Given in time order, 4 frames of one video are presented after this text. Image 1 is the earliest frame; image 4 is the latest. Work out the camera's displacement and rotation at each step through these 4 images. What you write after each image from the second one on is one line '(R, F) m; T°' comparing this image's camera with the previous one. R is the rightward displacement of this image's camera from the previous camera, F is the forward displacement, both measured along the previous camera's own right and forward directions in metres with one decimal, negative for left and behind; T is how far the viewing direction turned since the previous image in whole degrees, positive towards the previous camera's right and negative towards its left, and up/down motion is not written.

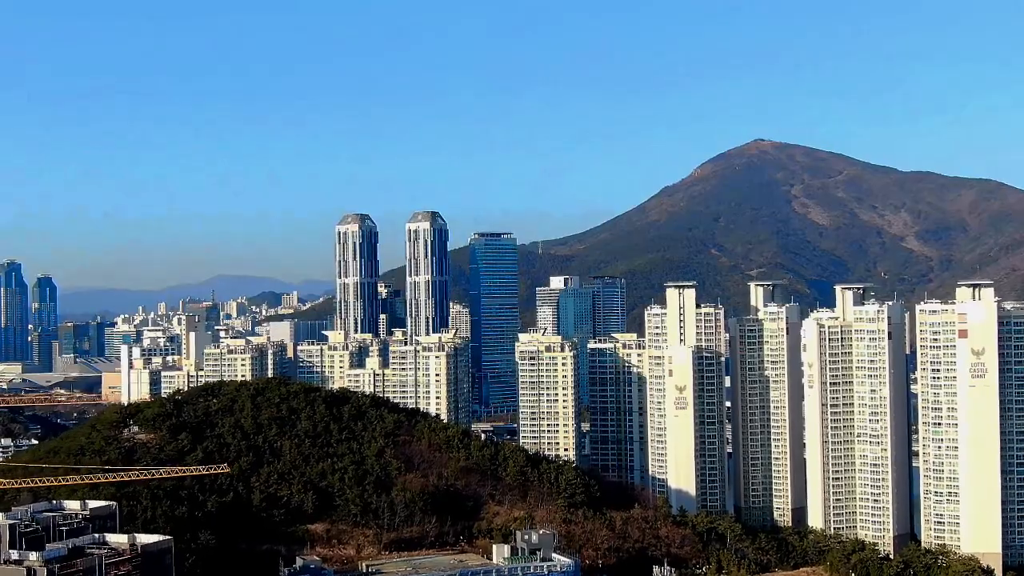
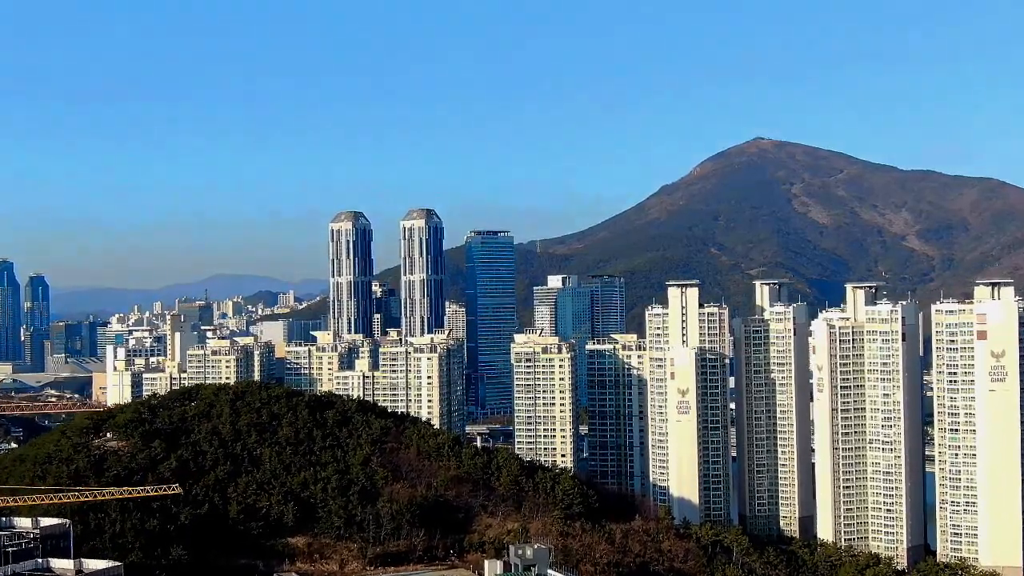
(+0.2, +3.1) m; 0°
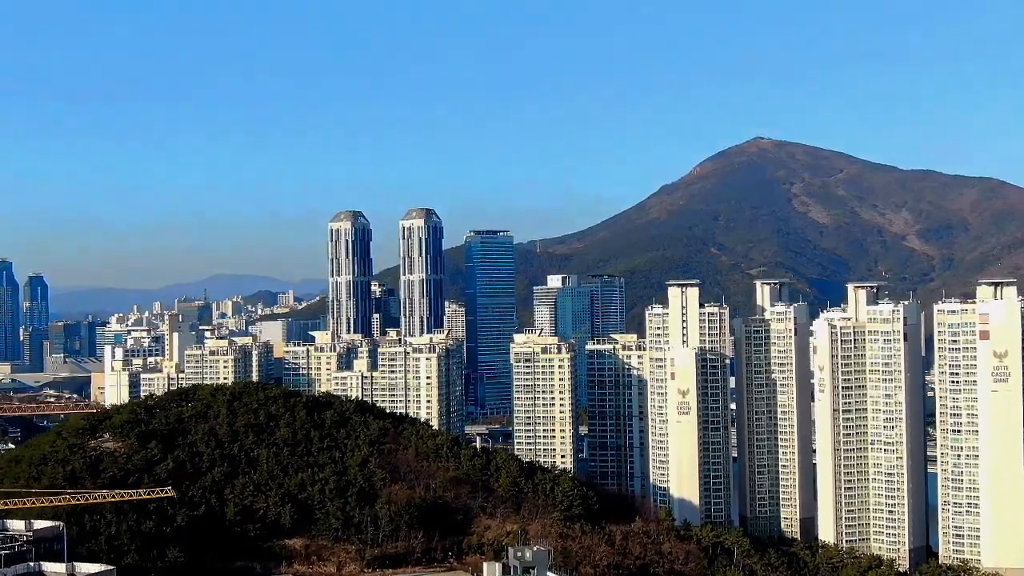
(0.0, +0.4) m; 0°
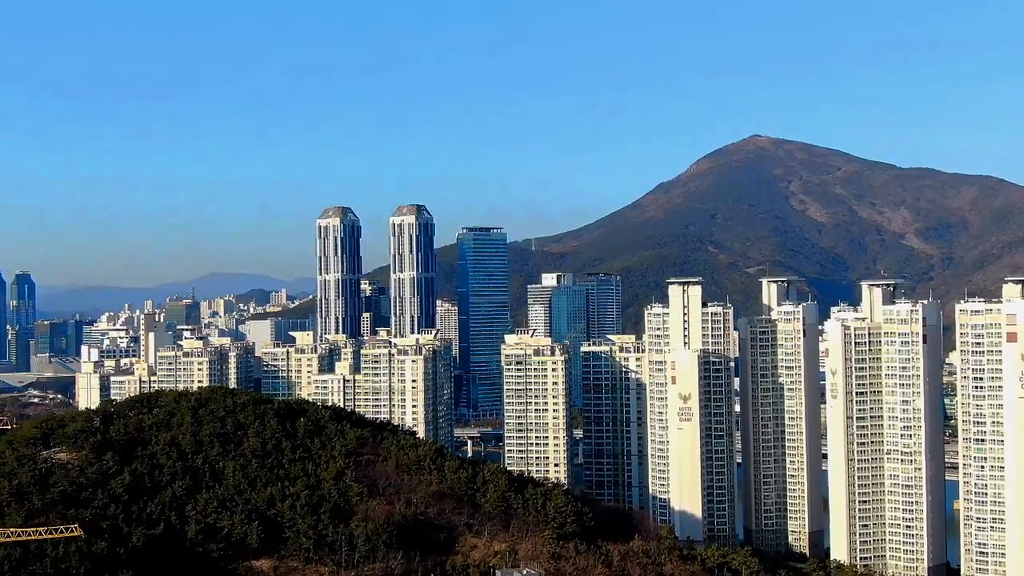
(+0.3, +4.2) m; 0°
